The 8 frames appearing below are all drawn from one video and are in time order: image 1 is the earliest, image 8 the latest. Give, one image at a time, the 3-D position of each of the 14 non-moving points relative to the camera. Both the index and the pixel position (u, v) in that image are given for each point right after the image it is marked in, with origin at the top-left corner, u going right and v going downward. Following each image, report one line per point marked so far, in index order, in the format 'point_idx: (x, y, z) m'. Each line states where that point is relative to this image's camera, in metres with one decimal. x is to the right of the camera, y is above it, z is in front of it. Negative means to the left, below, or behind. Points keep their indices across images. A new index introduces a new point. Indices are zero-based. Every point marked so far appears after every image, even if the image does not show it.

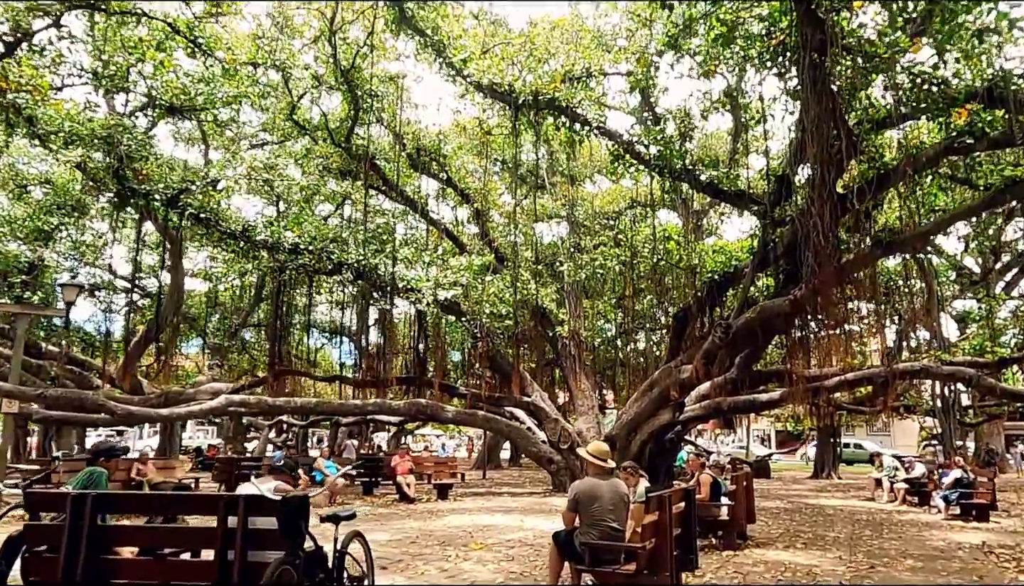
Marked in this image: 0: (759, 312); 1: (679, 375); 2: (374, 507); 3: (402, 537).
0: (+3.3, -0.2, +9.9) m
1: (+2.6, -1.3, +11.3) m
2: (-2.0, -3.1, +10.5) m
3: (-1.1, -2.4, +7.0) m
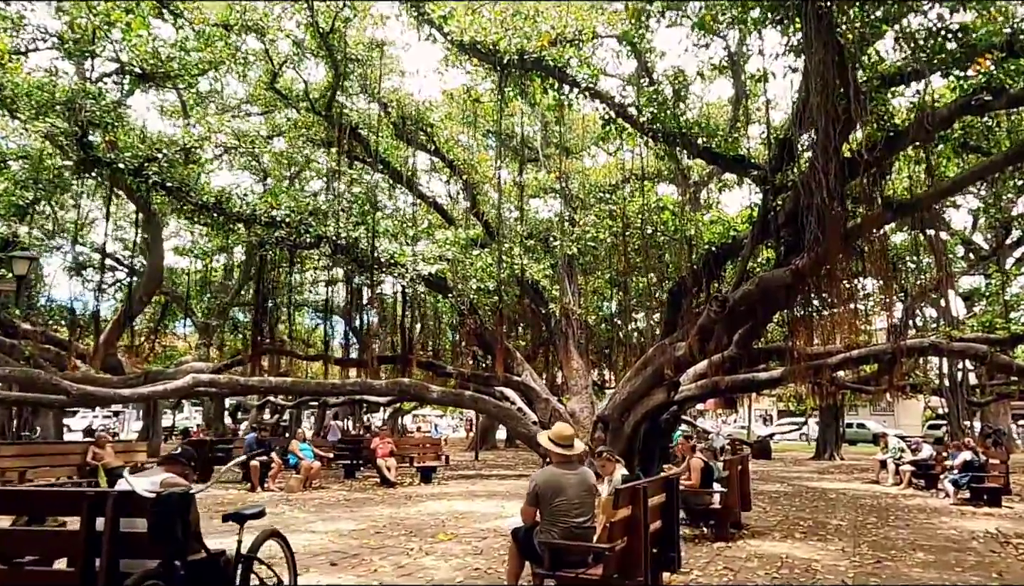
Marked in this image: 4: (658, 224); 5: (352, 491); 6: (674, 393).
0: (+3.1, +0.1, +9.3) m
1: (+2.4, -0.9, +10.7) m
2: (-2.2, -2.7, +9.9) m
3: (-1.3, -2.1, +6.5) m
4: (+2.7, +1.3, +13.4) m
5: (-2.2, -2.7, +10.0) m
6: (+2.6, -1.6, +11.6) m
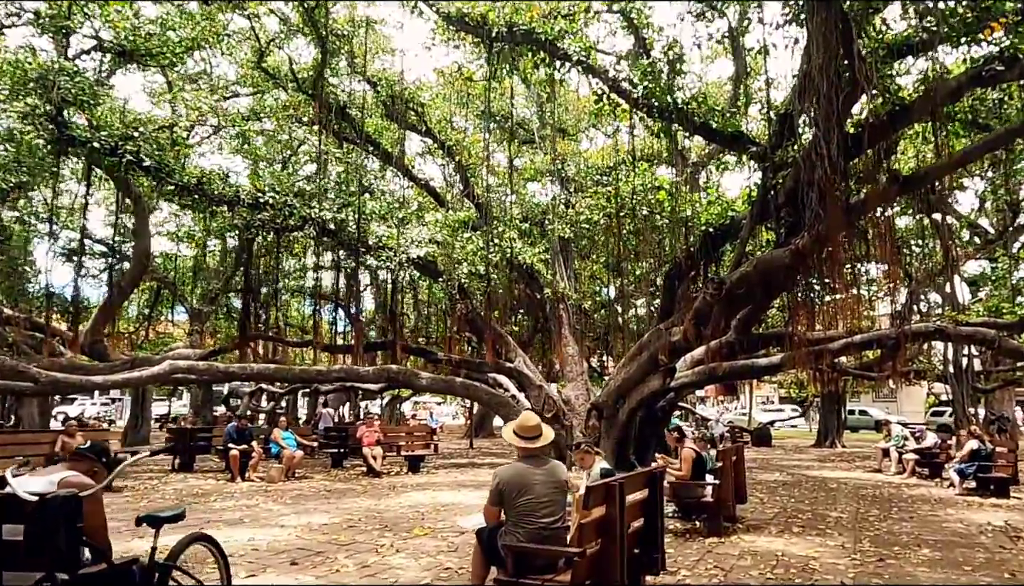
0: (+3.0, +0.3, +8.9) m
1: (+2.2, -0.6, +10.3) m
2: (-2.4, -2.5, +9.6) m
3: (-1.5, -1.9, +6.2) m
4: (+2.5, +1.6, +13.0) m
5: (-2.4, -2.5, +9.7) m
6: (+2.4, -1.3, +11.2) m
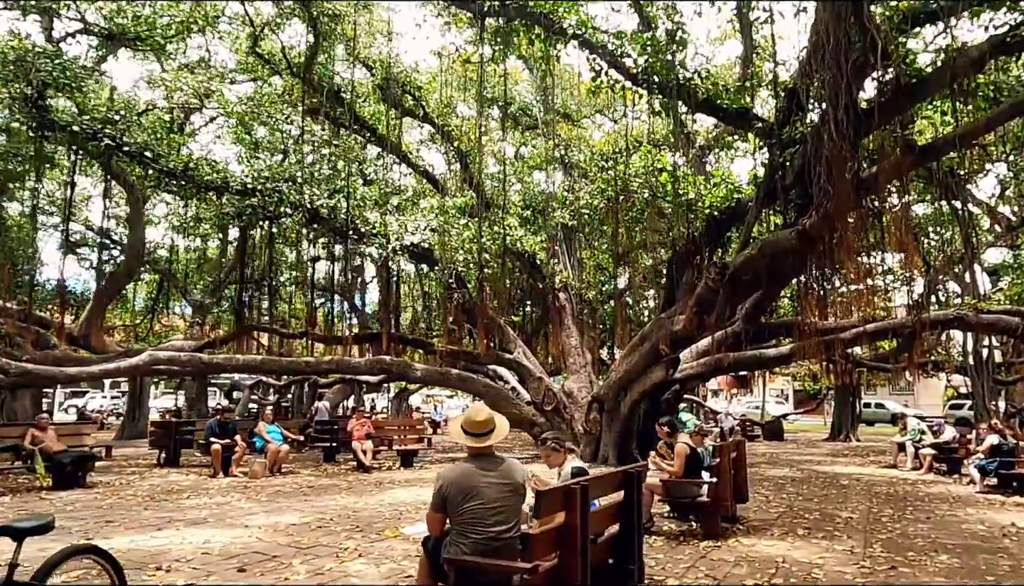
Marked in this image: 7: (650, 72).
0: (+2.9, +0.5, +8.4) m
1: (+2.2, -0.5, +9.8) m
2: (-2.4, -2.3, +9.2) m
3: (-1.6, -1.8, +5.8) m
4: (+2.5, +1.8, +12.5) m
5: (-2.4, -2.3, +9.3) m
6: (+2.4, -1.2, +10.7) m
7: (+1.7, +2.8, +9.1) m
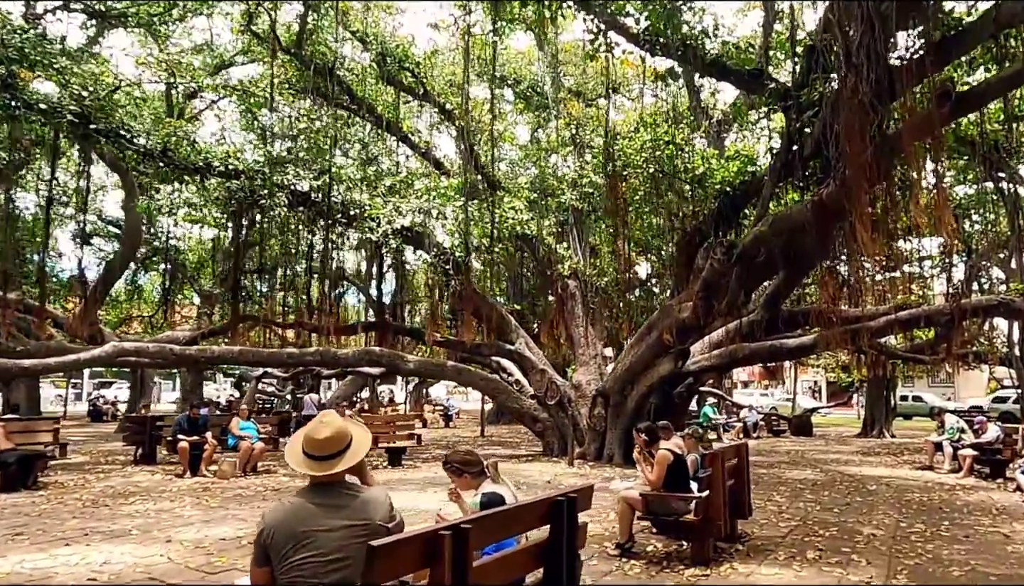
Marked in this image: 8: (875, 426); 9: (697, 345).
0: (+2.7, +0.7, +7.5) m
1: (+2.1, -0.3, +9.0) m
2: (-2.5, -2.2, +8.6) m
3: (-1.9, -1.7, +5.1) m
4: (+2.5, +2.0, +11.6) m
5: (-2.5, -2.2, +8.7) m
6: (+2.3, -1.0, +9.9) m
7: (+1.6, +3.0, +8.2) m
8: (+9.5, -3.5, +19.0) m
9: (+2.9, -0.8, +11.1) m
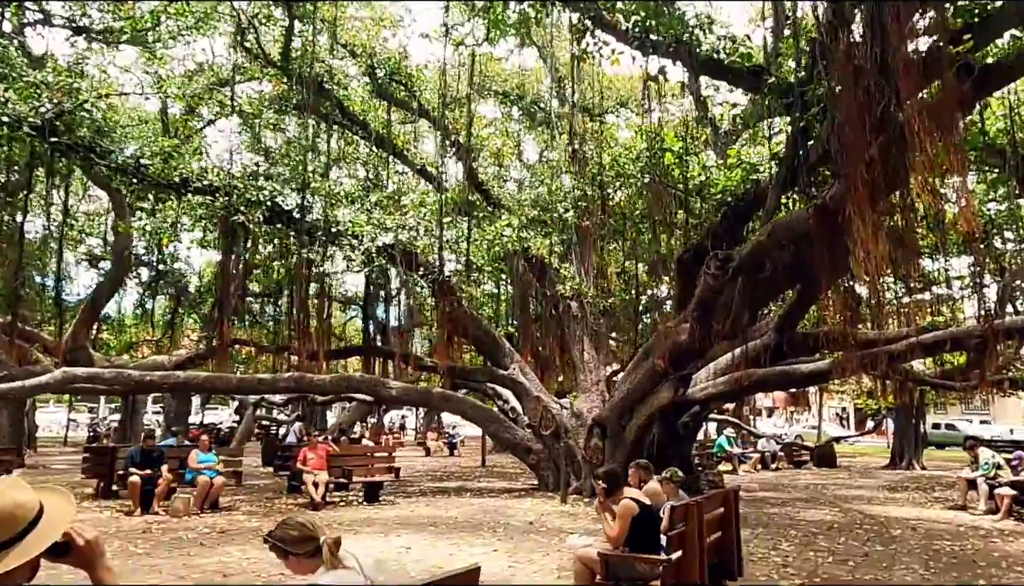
0: (+2.5, +0.5, +6.7) m
1: (+1.9, -0.5, +8.2) m
2: (-2.7, -2.4, +7.9) m
3: (-2.2, -1.8, +4.4) m
4: (+2.4, +1.7, +10.9) m
5: (-2.7, -2.4, +7.9) m
6: (+2.1, -1.2, +9.0) m
7: (+1.4, +2.7, +7.5) m
8: (+9.6, -4.0, +17.8) m
9: (+2.7, -1.1, +10.3) m
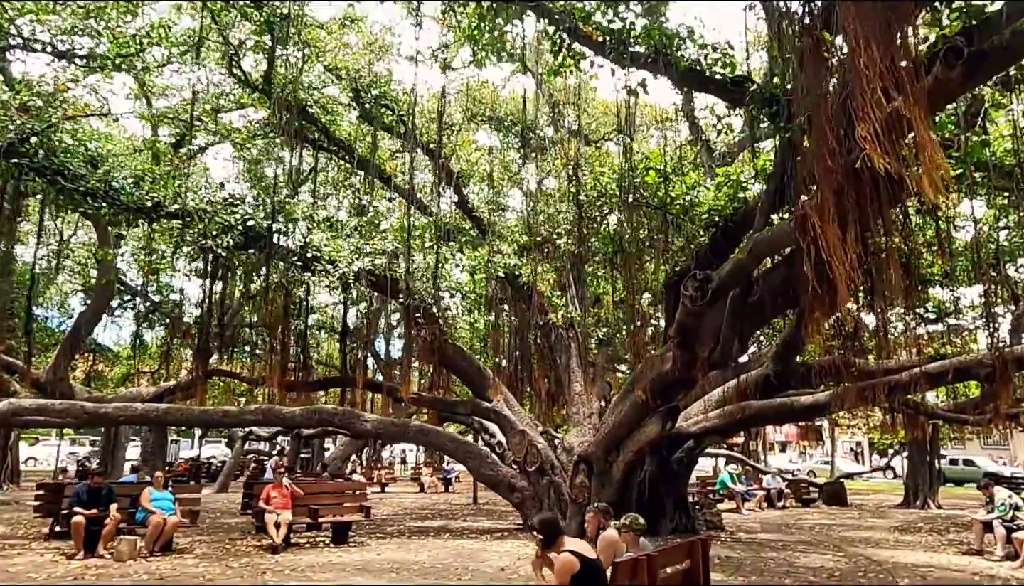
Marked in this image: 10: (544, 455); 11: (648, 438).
0: (+2.2, +0.3, +6.2) m
1: (+1.6, -0.8, +7.6) m
2: (-3.0, -2.7, +7.3) m
3: (-2.5, -1.9, +3.8) m
4: (+2.2, +1.3, +10.4) m
5: (-3.0, -2.7, +7.4) m
6: (+1.9, -1.5, +8.5) m
7: (+1.1, +2.5, +7.2) m
8: (+9.5, -4.7, +17.0) m
9: (+2.5, -1.5, +9.7) m
10: (+0.5, -2.2, +10.0) m
11: (+1.6, -1.7, +8.5) m
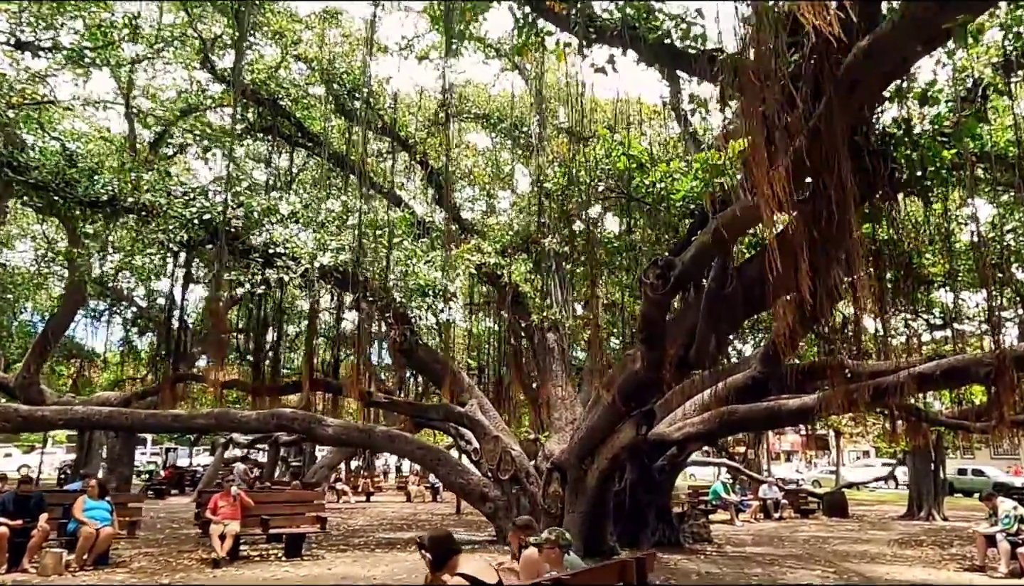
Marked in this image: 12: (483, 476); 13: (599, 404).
0: (+1.8, +0.4, +5.6) m
1: (+1.2, -0.7, +7.1) m
2: (-3.4, -2.6, +6.8) m
3: (-2.9, -1.8, +3.3) m
4: (+1.8, +1.3, +9.9) m
5: (-3.4, -2.6, +6.9) m
6: (+1.5, -1.5, +7.9) m
7: (+0.7, +2.5, +6.7) m
8: (+9.2, -4.8, +16.3) m
9: (+2.1, -1.4, +9.1) m
10: (+0.1, -2.2, +9.5) m
11: (+1.3, -1.6, +8.0) m
12: (-0.4, -2.4, +9.6) m
13: (+1.0, -1.2, +8.0) m
